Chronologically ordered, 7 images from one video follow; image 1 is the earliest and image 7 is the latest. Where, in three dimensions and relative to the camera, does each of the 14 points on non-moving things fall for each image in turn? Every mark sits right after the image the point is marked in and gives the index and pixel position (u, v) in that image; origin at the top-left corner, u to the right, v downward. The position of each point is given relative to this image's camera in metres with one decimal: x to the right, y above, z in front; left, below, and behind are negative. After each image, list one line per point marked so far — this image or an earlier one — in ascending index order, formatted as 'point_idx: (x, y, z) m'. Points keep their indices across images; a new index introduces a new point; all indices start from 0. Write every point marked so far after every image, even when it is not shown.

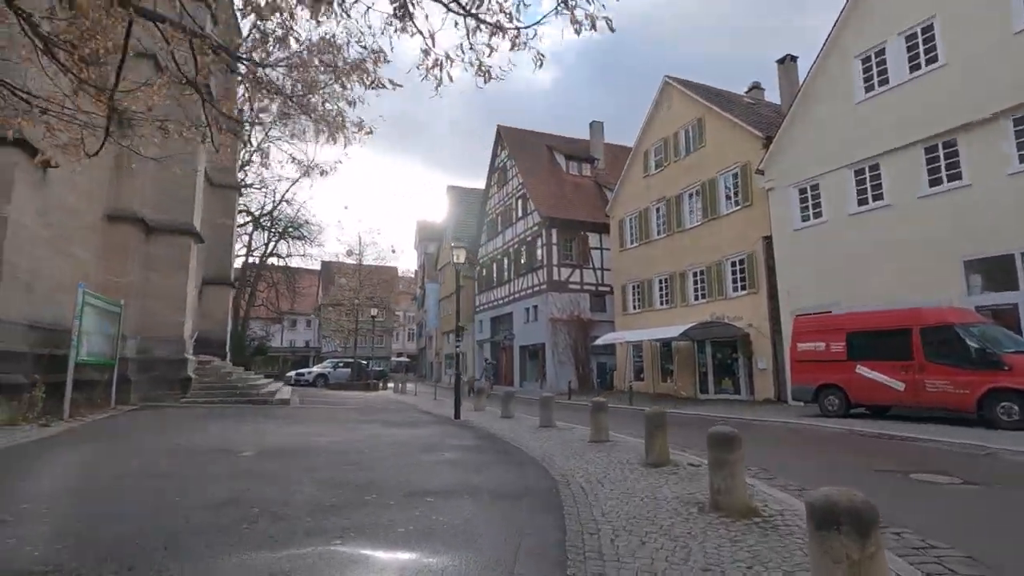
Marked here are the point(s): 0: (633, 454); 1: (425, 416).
0: (+1.5, -2.0, +6.6) m
1: (-1.8, -2.7, +11.3) m
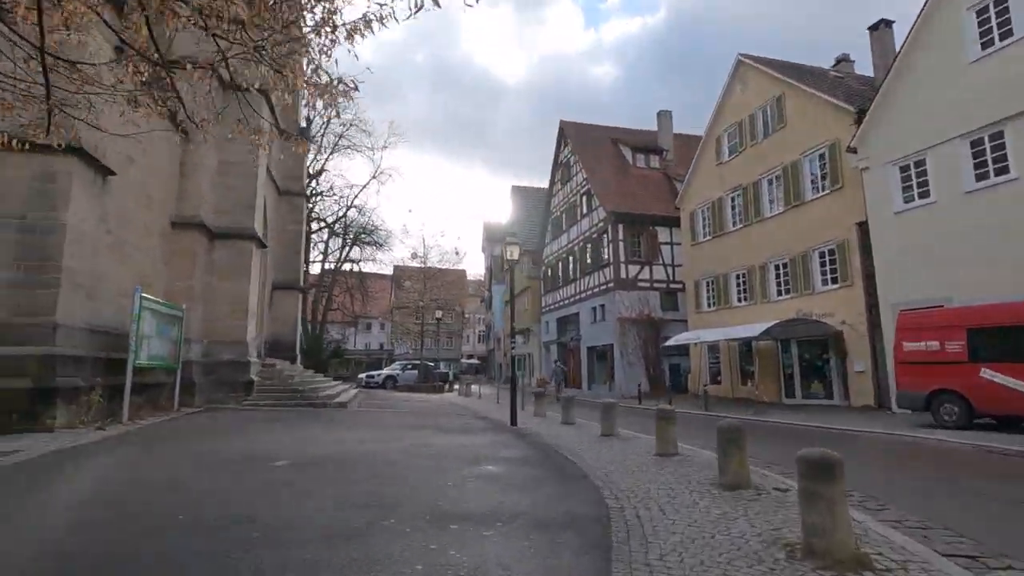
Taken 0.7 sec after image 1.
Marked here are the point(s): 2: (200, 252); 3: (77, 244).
0: (+2.0, -2.0, +5.7) m
1: (-0.6, -2.7, +10.8) m
2: (-6.6, +0.8, +11.3) m
3: (-6.2, +0.6, +7.6) m
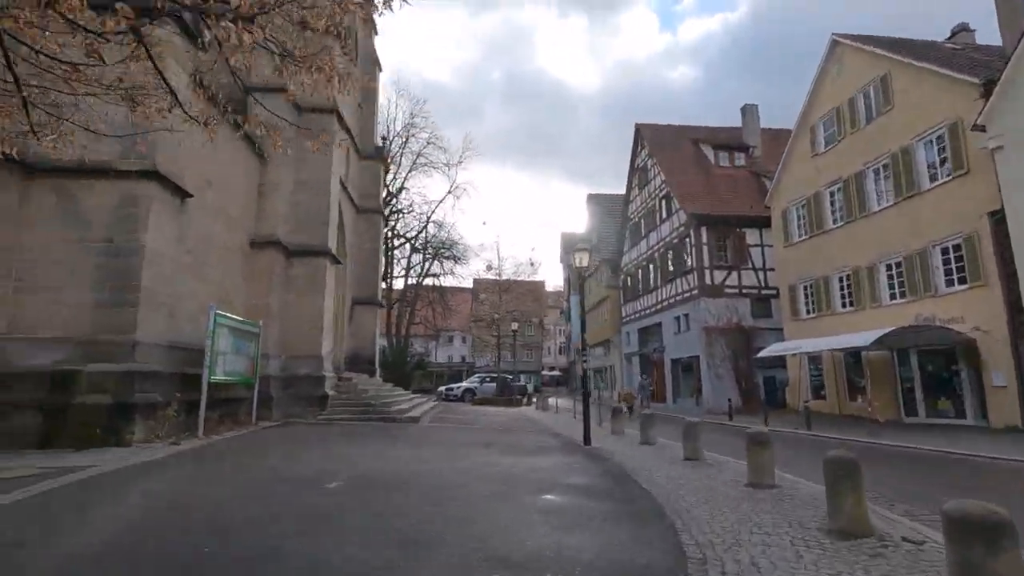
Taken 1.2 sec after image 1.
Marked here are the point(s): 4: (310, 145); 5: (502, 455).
0: (+2.6, -2.0, +4.7) m
1: (+0.8, -2.9, +10.1) m
2: (-5.1, +0.4, +11.7) m
3: (-5.2, +0.4, +7.9) m
4: (-4.8, +3.4, +12.8) m
5: (-0.2, -2.5, +8.0) m
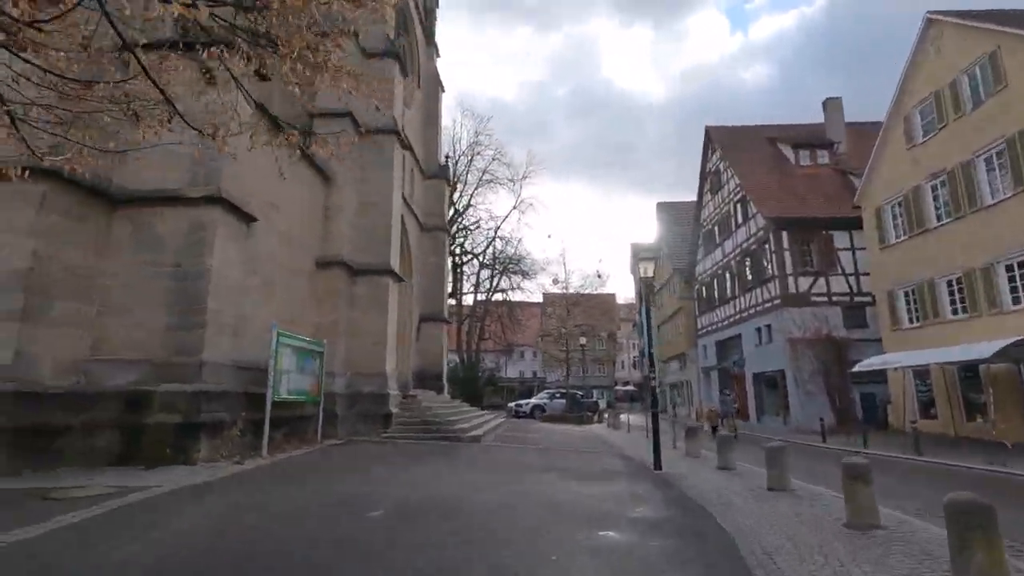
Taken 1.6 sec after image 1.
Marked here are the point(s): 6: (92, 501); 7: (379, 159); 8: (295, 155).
0: (+3.0, -2.0, +3.9) m
1: (+1.9, -3.1, +9.5) m
2: (-3.8, 0.0, +11.9) m
3: (-4.4, 0.0, +8.2) m
4: (-3.4, +3.0, +13.0) m
5: (+0.7, -2.7, +7.5) m
6: (-4.2, -2.1, +5.4) m
7: (-3.2, +3.1, +13.0) m
8: (-4.4, +2.7, +10.8) m
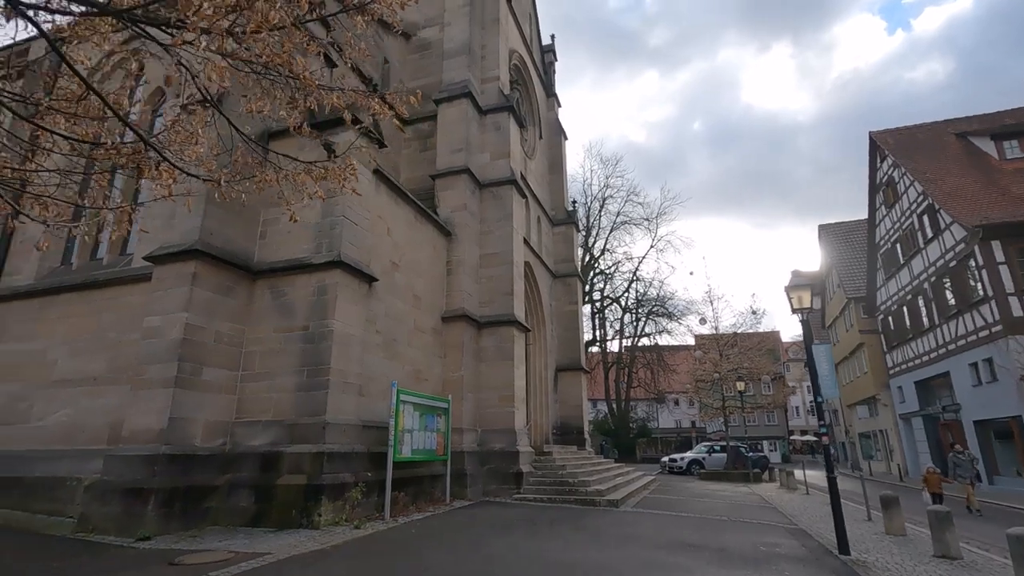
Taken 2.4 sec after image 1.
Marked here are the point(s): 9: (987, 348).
0: (+3.5, -2.0, +2.1) m
1: (+4.0, -3.6, +7.7) m
2: (-1.0, -1.2, +11.8) m
3: (-2.6, -0.9, +8.4) m
4: (-0.5, +1.7, +13.1) m
5: (+2.3, -3.1, +6.1) m
6: (-3.0, -2.8, +5.4) m
7: (-0.3, +1.9, +13.0) m
8: (-2.0, +1.5, +11.2) m
9: (+14.2, -1.8, +16.0) m
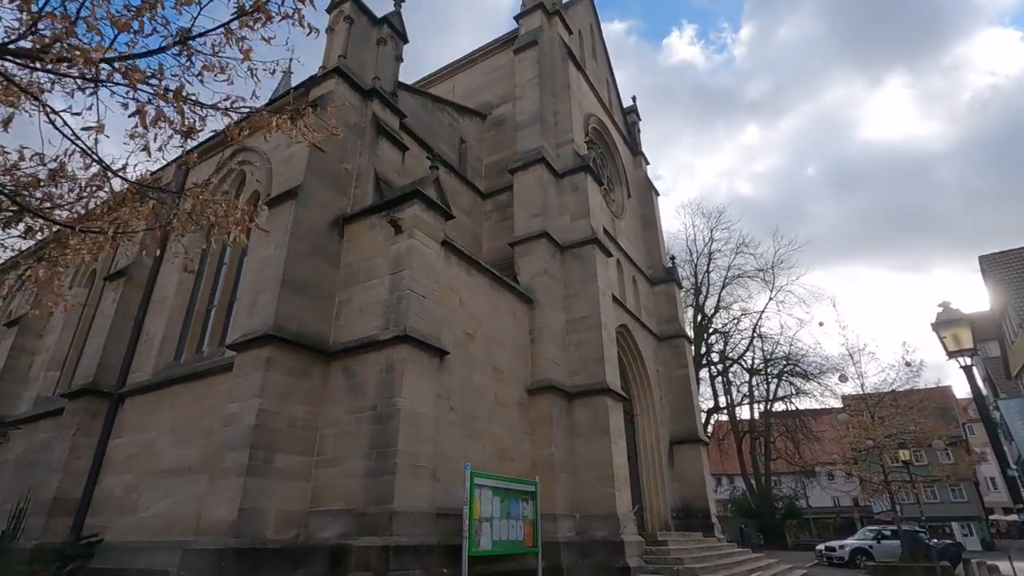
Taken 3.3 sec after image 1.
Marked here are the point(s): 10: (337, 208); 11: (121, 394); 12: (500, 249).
0: (+3.3, -1.7, +0.4) m
1: (+5.1, -4.0, +5.5) m
2: (+0.9, -2.6, +10.8) m
3: (-1.4, -2.0, +7.9) m
4: (+1.5, +0.2, +12.4) m
5: (+3.0, -3.5, +4.3) m
6: (-2.4, -3.6, +4.8) m
7: (+1.6, +0.4, +12.3) m
8: (-0.4, +0.1, +10.8) m
9: (+16.6, -2.2, +11.8) m
10: (-3.3, +1.5, +10.0) m
11: (-8.0, -2.1, +10.9) m
12: (-0.3, +1.0, +13.7) m
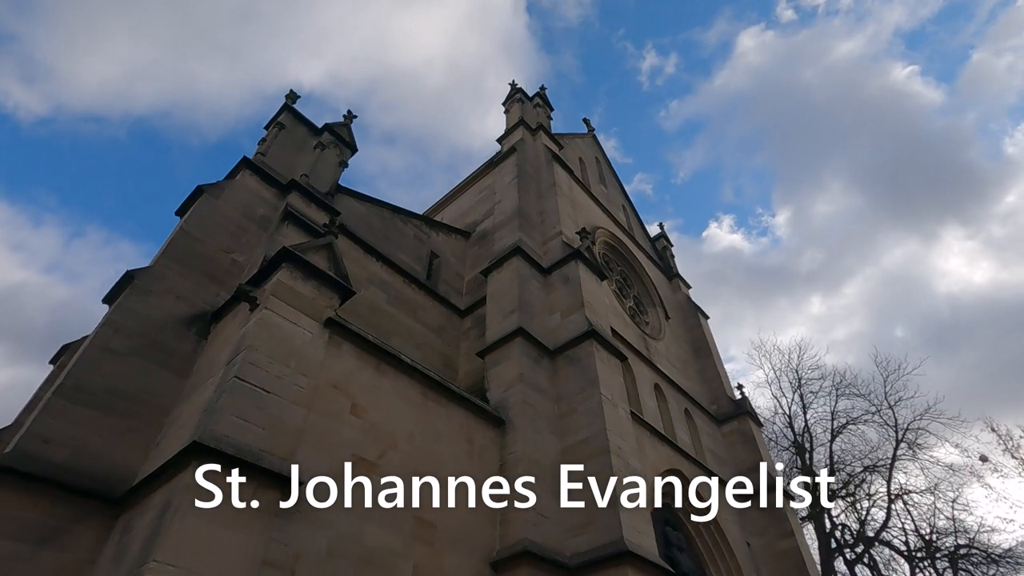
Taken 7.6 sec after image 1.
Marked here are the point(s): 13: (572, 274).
0: (+1.1, +1.1, -3.4) m
1: (+3.8, -2.5, +0.2) m
2: (+0.4, -3.7, +6.1) m
3: (-2.4, -2.5, +3.9) m
4: (+1.0, -1.6, +8.5) m
5: (+1.6, -2.0, -0.4) m
6: (-3.6, -2.9, +0.6) m
7: (+1.1, -1.4, +8.5) m
8: (-1.1, -1.4, +7.2) m
9: (+16.0, -1.6, +5.4) m
10: (-4.2, -0.2, +7.3) m
11: (-8.4, -4.5, +7.3) m
12: (-0.7, -1.6, +10.2) m
13: (+1.2, +0.3, +10.4) m
